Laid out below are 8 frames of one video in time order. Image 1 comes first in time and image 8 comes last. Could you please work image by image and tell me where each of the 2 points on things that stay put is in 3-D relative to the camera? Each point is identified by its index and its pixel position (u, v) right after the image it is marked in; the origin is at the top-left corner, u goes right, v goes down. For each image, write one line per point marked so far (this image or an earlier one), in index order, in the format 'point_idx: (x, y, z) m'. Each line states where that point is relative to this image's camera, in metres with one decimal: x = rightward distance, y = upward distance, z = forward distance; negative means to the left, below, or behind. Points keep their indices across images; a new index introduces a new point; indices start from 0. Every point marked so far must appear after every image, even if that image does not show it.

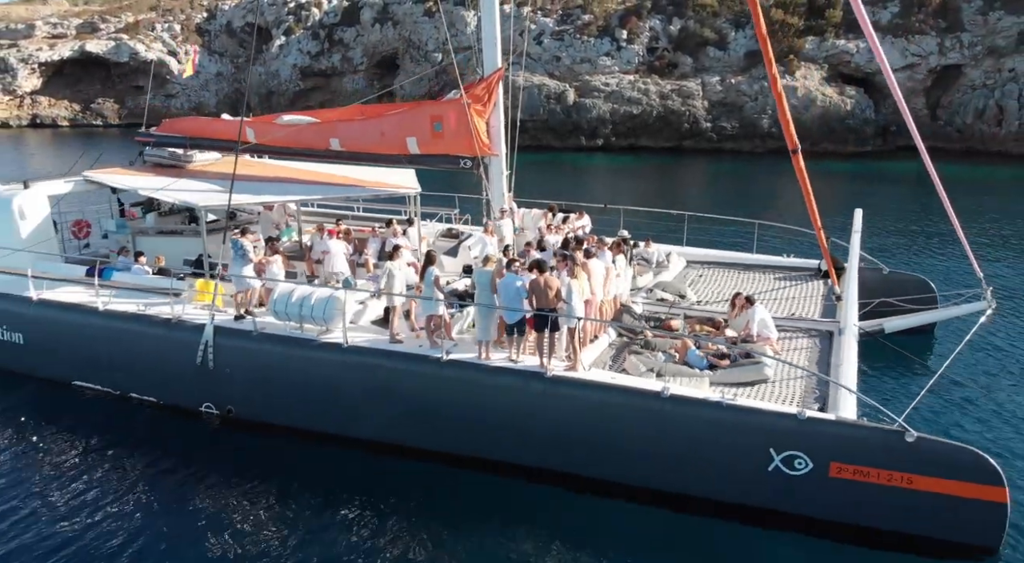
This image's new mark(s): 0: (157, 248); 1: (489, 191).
0: (-6.2, +0.6, +12.0) m
1: (-0.4, +1.6, +12.1) m
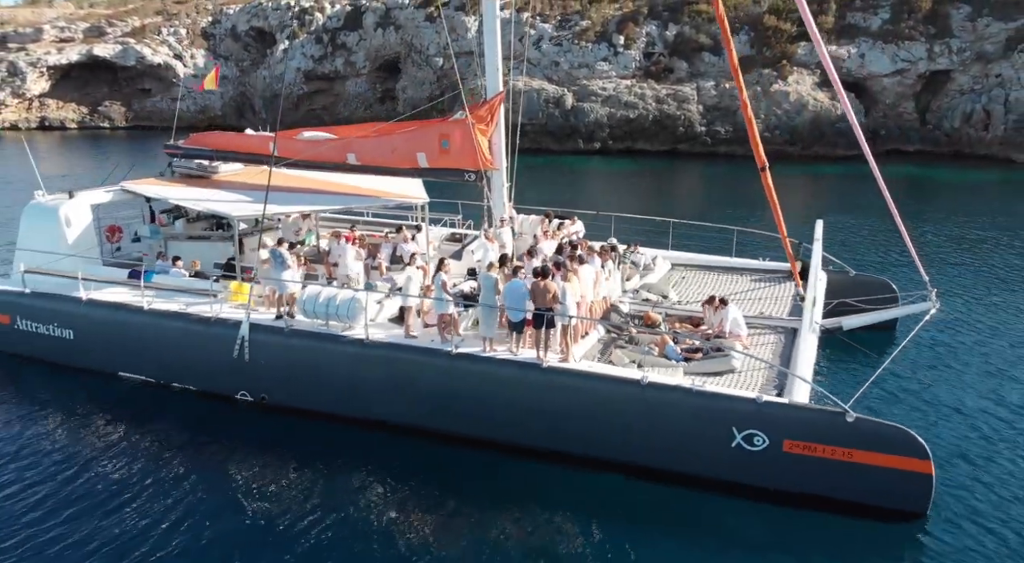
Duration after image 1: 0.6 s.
0: (-6.2, +0.5, +13.2) m
1: (-0.4, +1.6, +13.3) m
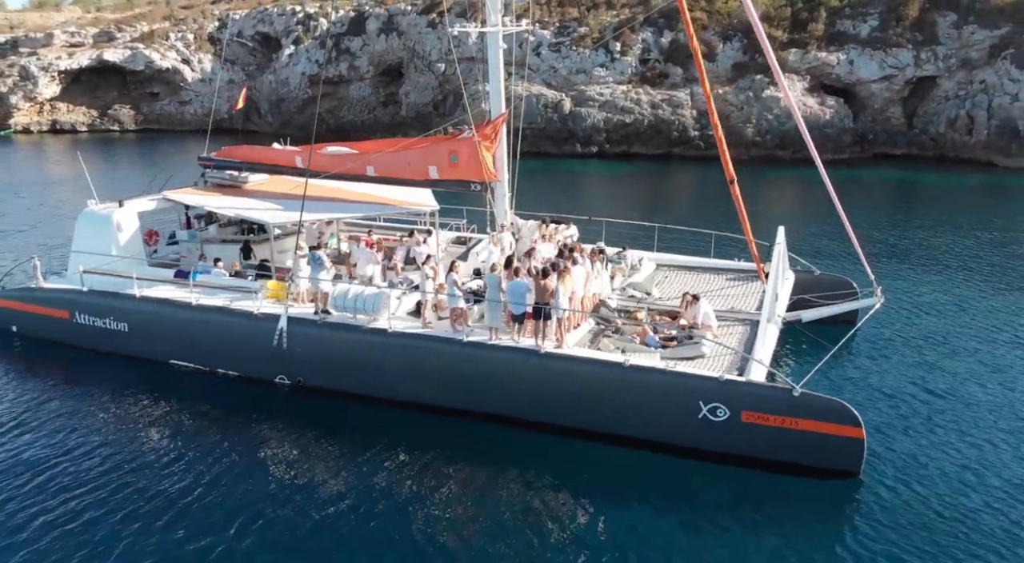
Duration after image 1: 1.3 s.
0: (-6.1, +0.6, +14.7) m
1: (-0.4, +1.6, +14.9) m
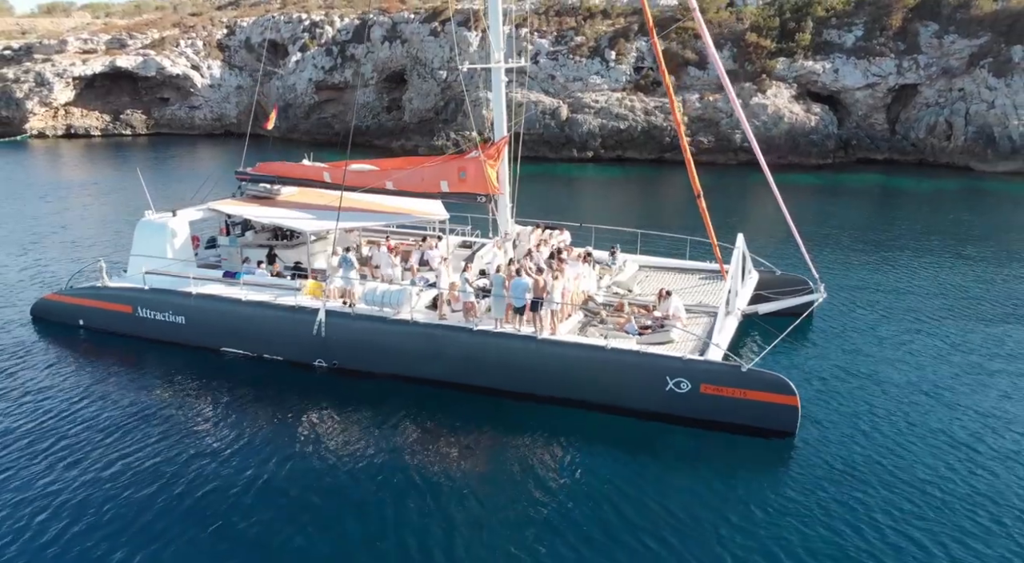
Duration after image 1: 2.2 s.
0: (-6.1, +0.6, +16.9) m
1: (-0.4, +1.6, +17.1) m
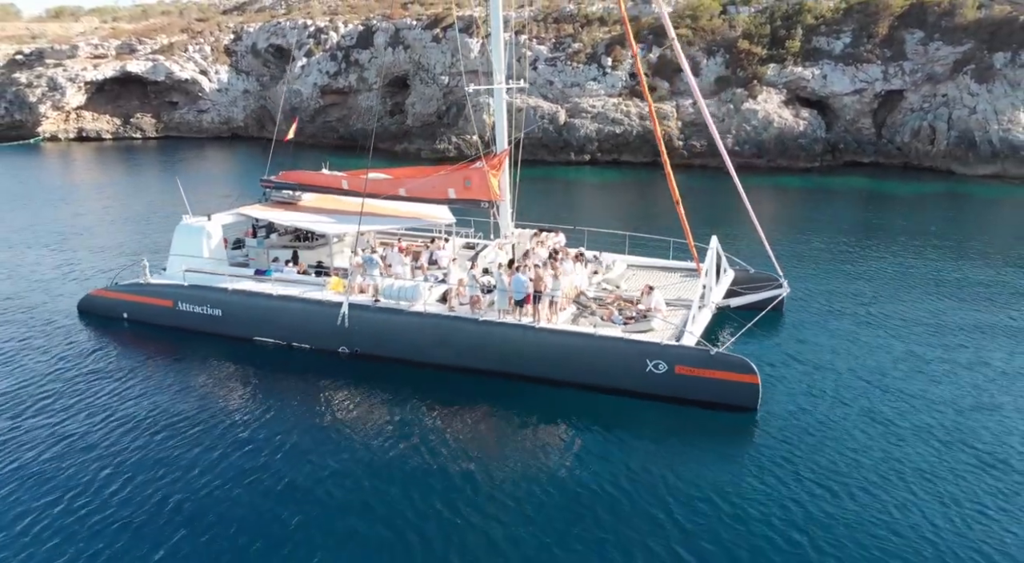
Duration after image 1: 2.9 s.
0: (-6.1, +0.7, +18.8) m
1: (-0.4, +1.7, +18.9) m
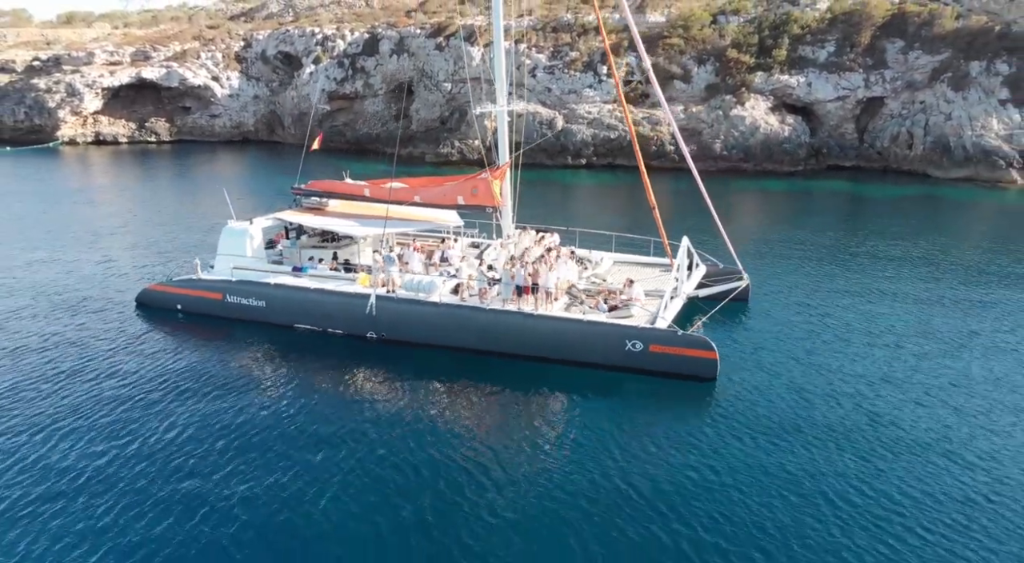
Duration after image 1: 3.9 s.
0: (-6.1, +0.8, +21.6) m
1: (-0.3, +1.8, +21.7) m
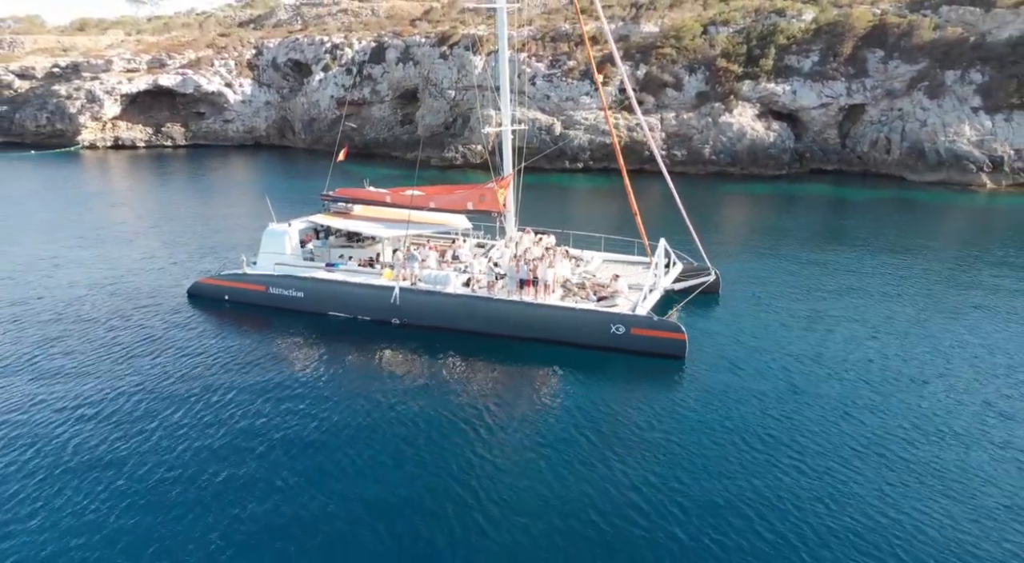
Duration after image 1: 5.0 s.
0: (-6.0, +1.0, +24.8) m
1: (-0.2, +2.0, +25.0) m
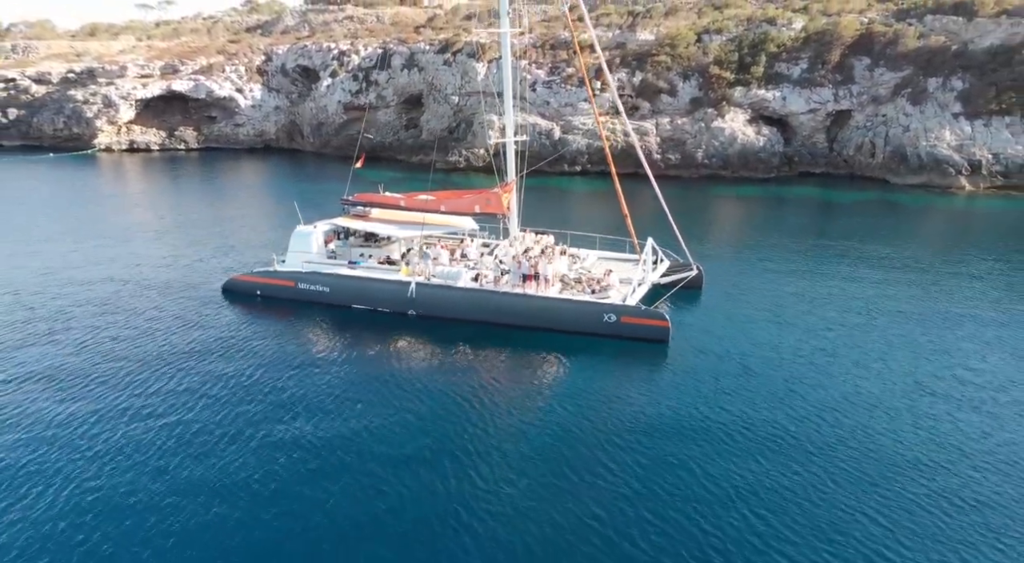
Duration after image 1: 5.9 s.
0: (-5.9, +1.2, +27.4) m
1: (-0.1, +2.2, +27.6) m
